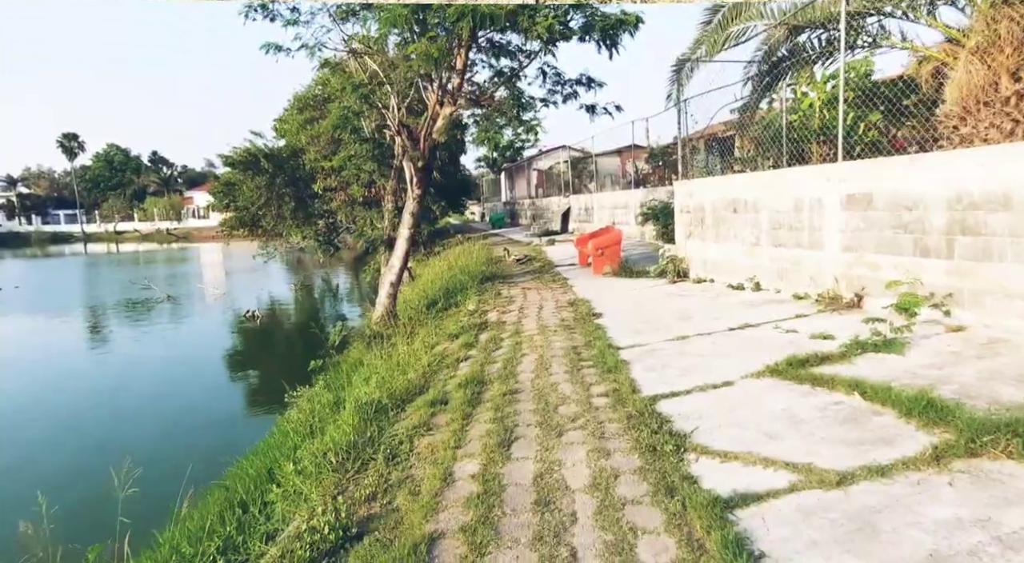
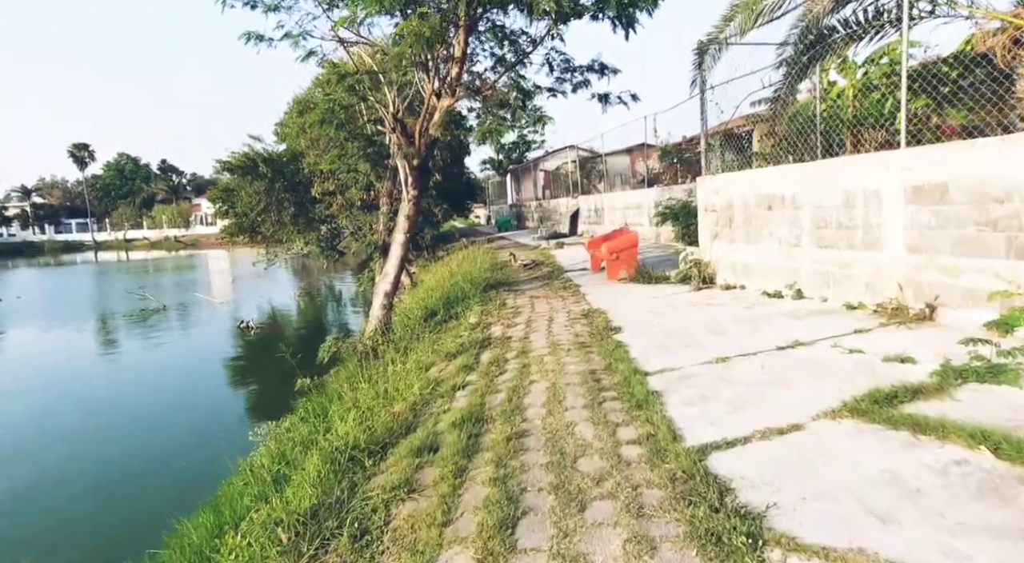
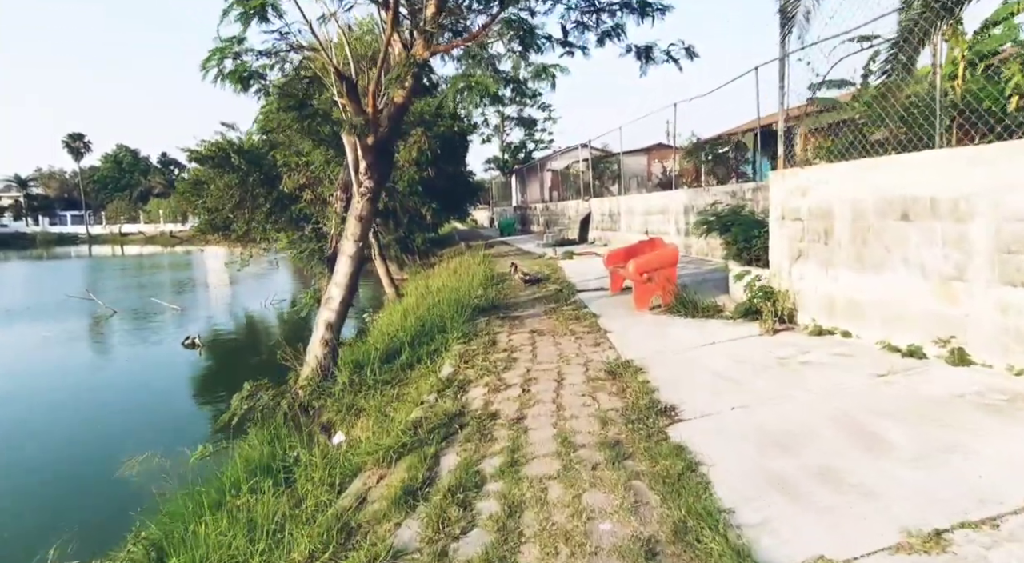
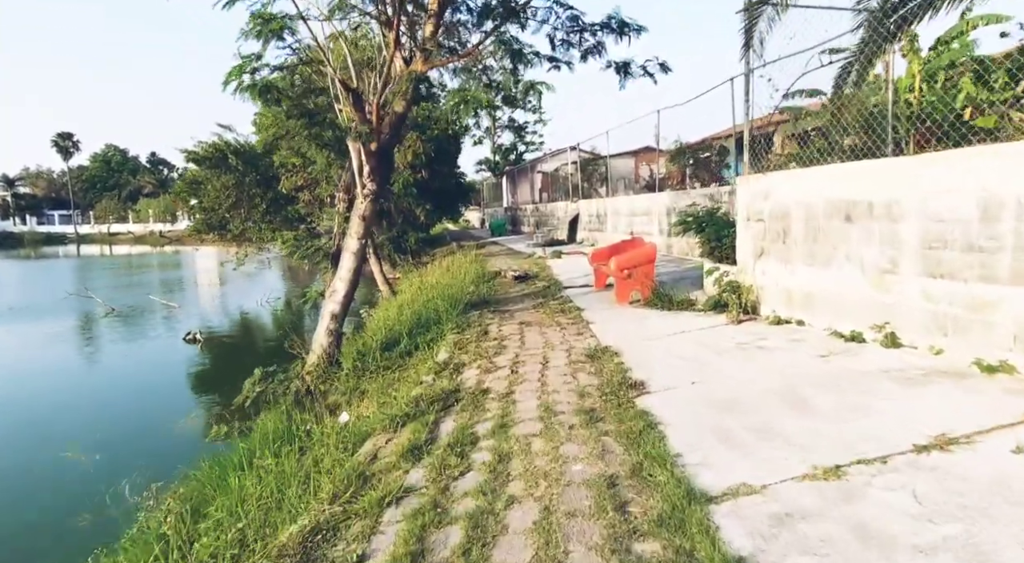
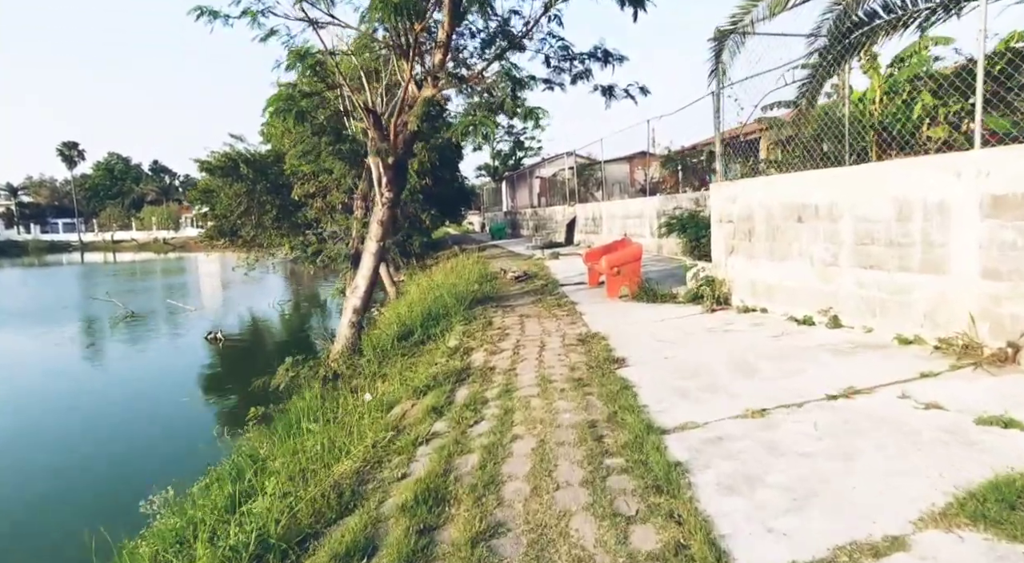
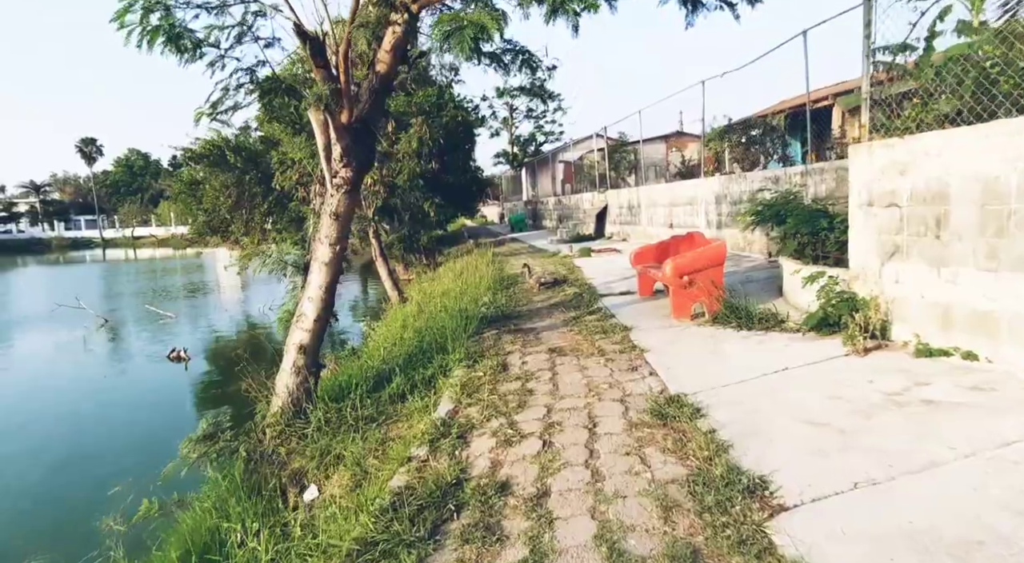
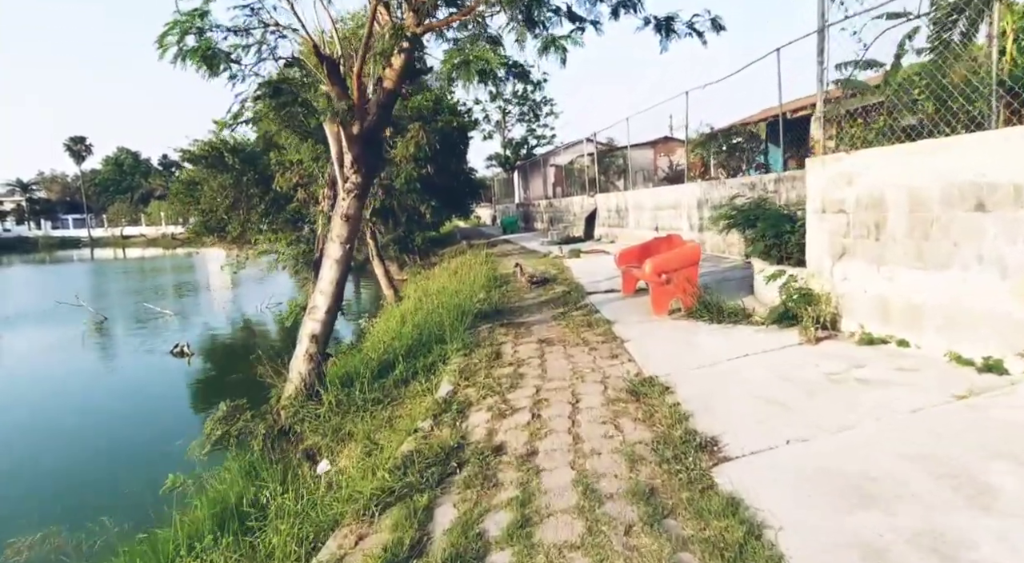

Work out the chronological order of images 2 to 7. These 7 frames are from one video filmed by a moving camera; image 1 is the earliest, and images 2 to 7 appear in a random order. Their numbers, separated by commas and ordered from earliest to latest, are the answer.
2, 5, 4, 3, 7, 6
